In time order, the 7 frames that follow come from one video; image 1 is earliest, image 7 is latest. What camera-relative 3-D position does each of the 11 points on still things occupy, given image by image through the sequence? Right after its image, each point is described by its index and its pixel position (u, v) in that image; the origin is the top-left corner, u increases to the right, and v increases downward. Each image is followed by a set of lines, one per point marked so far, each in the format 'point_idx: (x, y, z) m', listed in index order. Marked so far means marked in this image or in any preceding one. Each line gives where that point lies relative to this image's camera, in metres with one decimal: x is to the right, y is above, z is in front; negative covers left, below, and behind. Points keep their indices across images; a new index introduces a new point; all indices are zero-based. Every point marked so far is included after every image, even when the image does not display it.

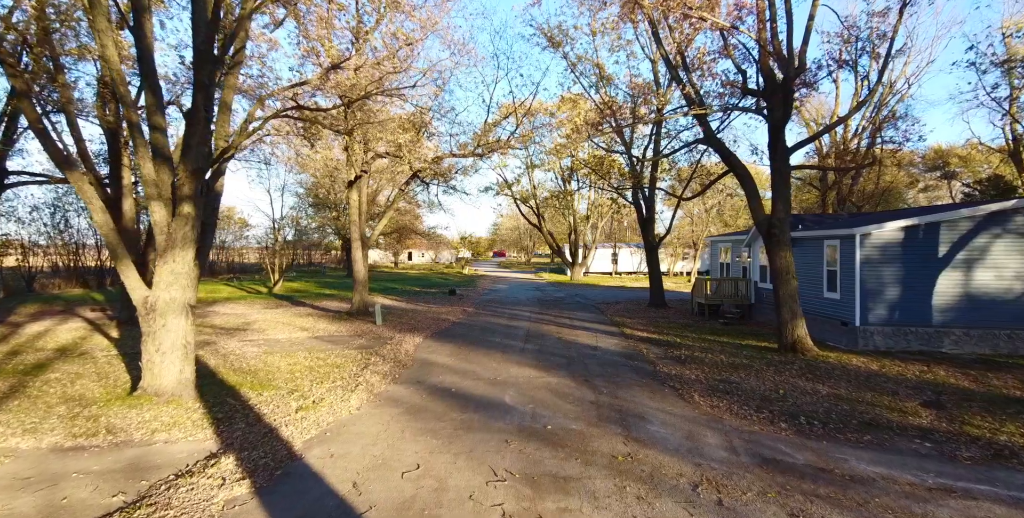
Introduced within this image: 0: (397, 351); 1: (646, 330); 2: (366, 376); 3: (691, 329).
0: (-2.5, -2.0, +9.2) m
1: (+3.7, -2.0, +11.7) m
2: (-2.5, -2.0, +7.3) m
3: (+5.0, -1.9, +11.8) m
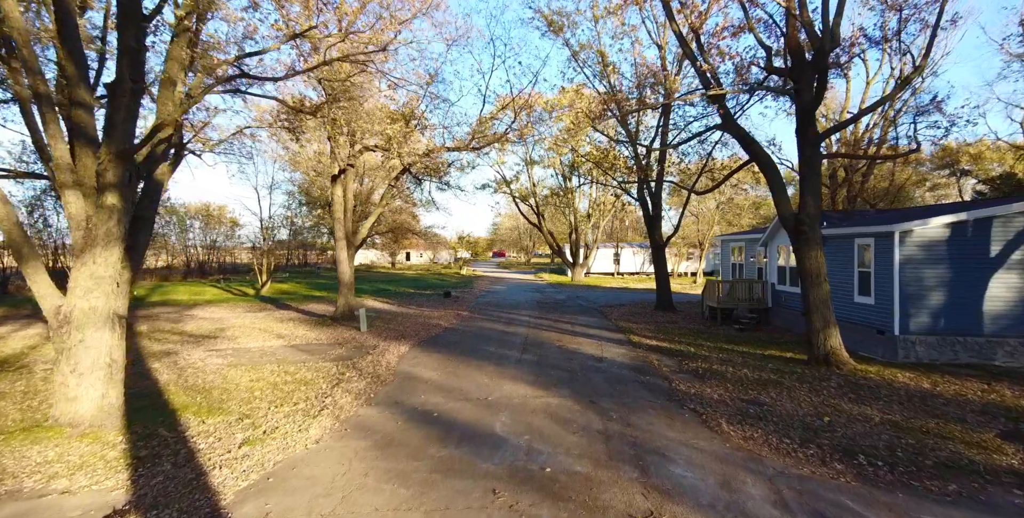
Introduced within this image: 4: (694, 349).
0: (-2.6, -2.0, +8.2) m
1: (+3.6, -2.0, +10.7) m
2: (-2.6, -2.0, +6.3) m
3: (+4.9, -2.0, +10.7) m
4: (+4.0, -2.0, +9.3) m
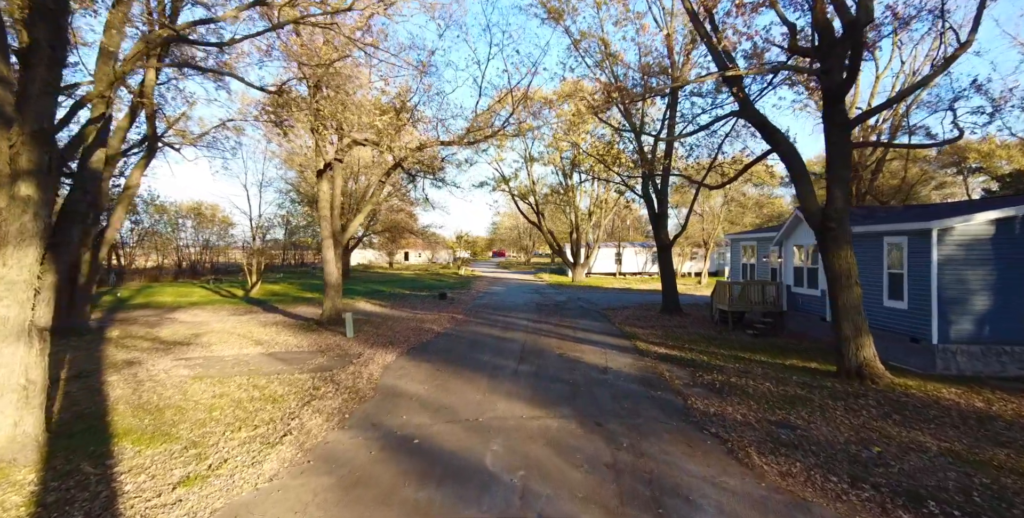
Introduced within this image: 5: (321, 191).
0: (-2.7, -2.0, +7.4) m
1: (+3.5, -2.0, +9.9) m
2: (-2.7, -2.0, +5.5) m
3: (+4.8, -2.0, +10.0) m
4: (+3.9, -2.0, +8.5) m
5: (-5.8, +2.0, +12.7) m
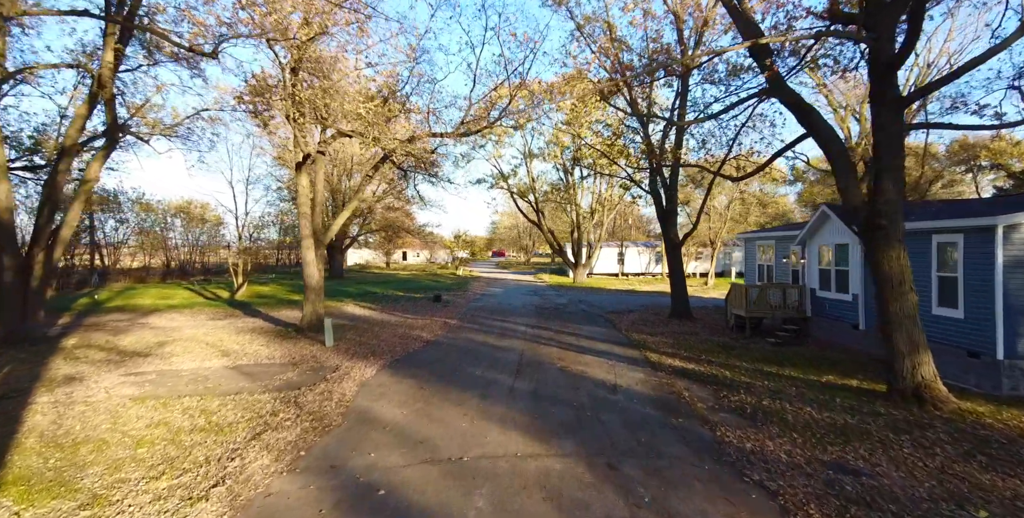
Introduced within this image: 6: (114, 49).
0: (-2.7, -2.1, +6.4) m
1: (+3.4, -2.0, +8.9) m
2: (-2.8, -2.1, +4.5) m
3: (+4.7, -2.0, +8.9) m
4: (+3.8, -2.0, +7.4) m
5: (-5.8, +2.0, +11.7) m
6: (-9.5, +5.0, +10.1) m
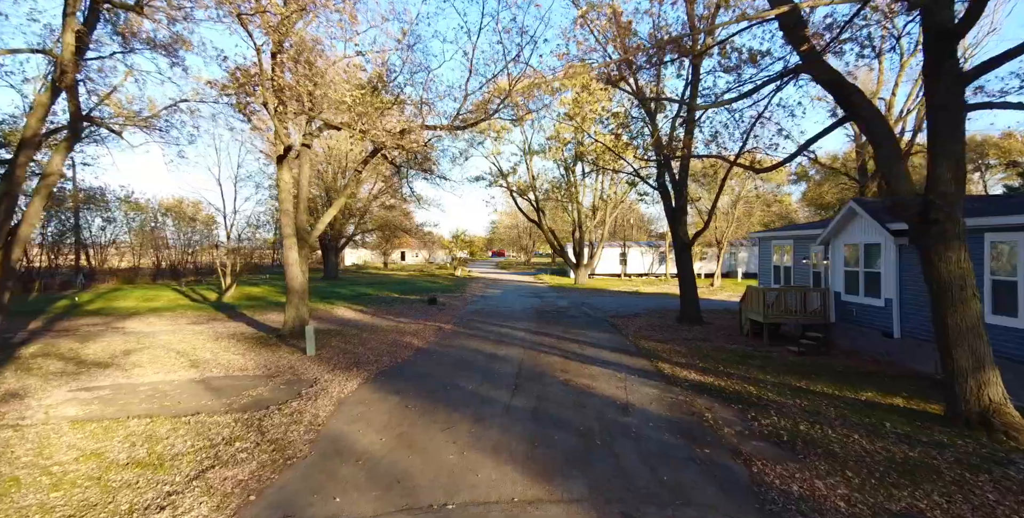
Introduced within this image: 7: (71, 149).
0: (-2.8, -2.1, +5.5) m
1: (+3.4, -2.0, +8.1) m
2: (-2.8, -2.1, +3.6) m
3: (+4.7, -2.0, +8.1) m
4: (+3.8, -2.0, +6.6) m
5: (-5.9, +2.0, +10.8) m
6: (-9.5, +5.0, +9.3) m
7: (-9.9, +2.5, +9.5) m
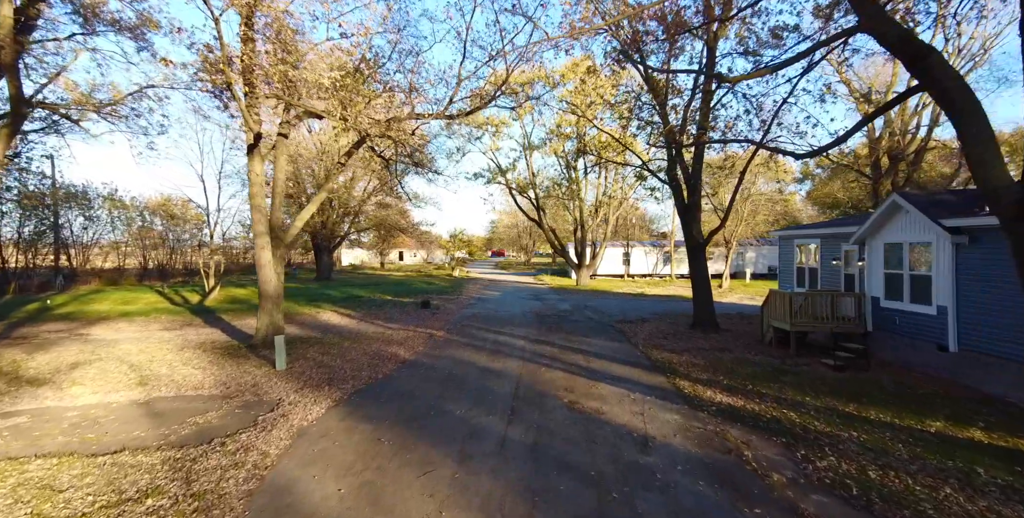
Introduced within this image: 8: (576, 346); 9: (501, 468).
0: (-2.8, -2.1, +4.5) m
1: (+3.3, -2.0, +7.0) m
2: (-2.9, -2.1, +2.6) m
3: (+4.6, -2.0, +7.0) m
4: (+3.7, -2.0, +5.5) m
5: (-5.9, +2.0, +9.8) m
6: (-9.6, +5.0, +8.2) m
7: (-10.0, +2.4, +8.5) m
8: (+1.5, -2.1, +10.0) m
9: (-0.1, -2.1, +4.4) m
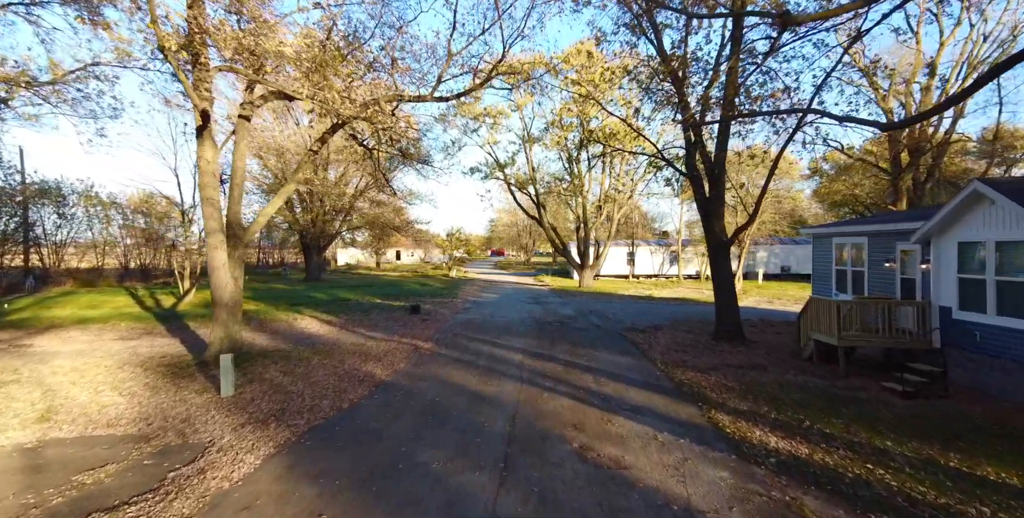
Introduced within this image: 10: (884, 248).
0: (-2.9, -2.2, +3.1) m
1: (+3.3, -2.1, +5.6) m
2: (-2.9, -2.2, +1.2) m
3: (+4.5, -2.1, +5.6) m
4: (+3.6, -2.1, +4.1) m
5: (-6.0, +2.0, +8.4) m
6: (-9.6, +4.9, +6.8) m
7: (-10.0, +2.4, +7.1) m
8: (+1.5, -2.1, +8.6) m
9: (-0.2, -2.2, +2.9) m
10: (+7.5, +0.2, +8.6) m
